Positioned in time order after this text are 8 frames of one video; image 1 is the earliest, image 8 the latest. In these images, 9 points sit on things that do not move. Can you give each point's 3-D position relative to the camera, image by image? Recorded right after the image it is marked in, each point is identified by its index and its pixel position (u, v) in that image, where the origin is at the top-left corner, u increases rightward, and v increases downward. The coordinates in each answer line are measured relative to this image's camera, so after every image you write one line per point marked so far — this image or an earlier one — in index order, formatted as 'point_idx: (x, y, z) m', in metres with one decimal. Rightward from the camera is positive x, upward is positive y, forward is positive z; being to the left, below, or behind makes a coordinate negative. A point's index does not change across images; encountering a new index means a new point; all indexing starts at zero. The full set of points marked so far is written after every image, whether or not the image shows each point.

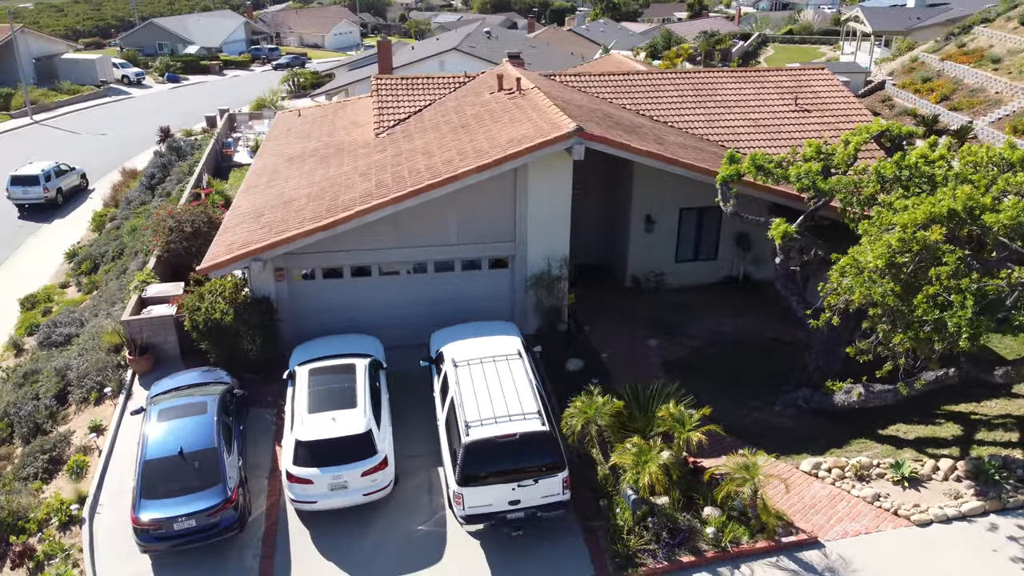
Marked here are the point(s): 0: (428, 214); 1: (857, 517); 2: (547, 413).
0: (-1.4, +1.3, +13.7) m
1: (+4.3, -2.8, +10.1) m
2: (+0.4, -1.6, +10.6) m
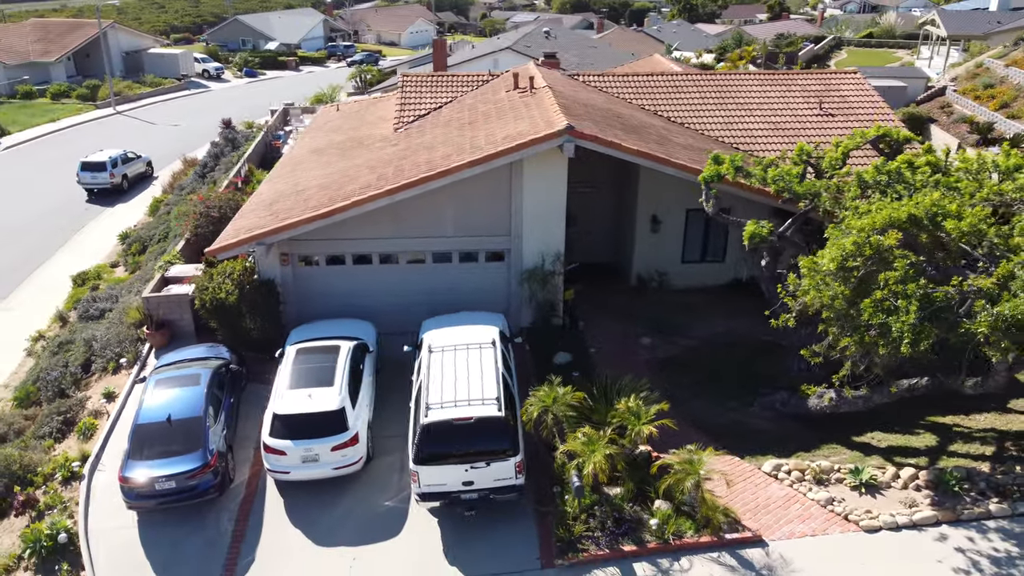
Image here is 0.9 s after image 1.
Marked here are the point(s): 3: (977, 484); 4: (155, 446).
0: (-1.5, +1.4, +14.3) m
1: (+3.7, -2.9, +10.1) m
2: (-0.1, -1.5, +11.0) m
3: (+5.8, -2.5, +10.2) m
4: (-5.0, -2.2, +11.3) m
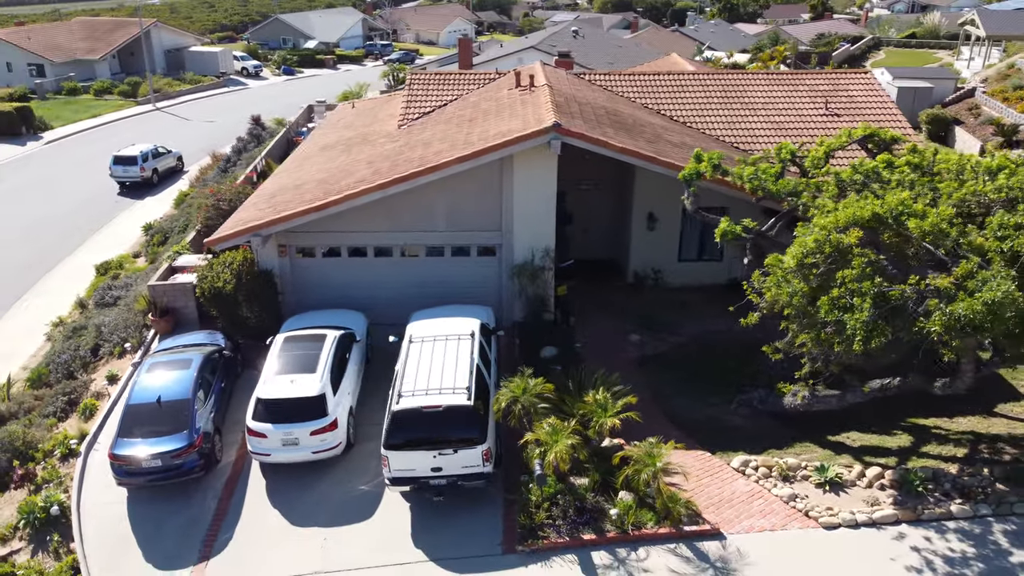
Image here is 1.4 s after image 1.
0: (-1.7, +1.6, +14.6) m
1: (+3.2, -2.8, +10.2) m
2: (-0.5, -1.4, +11.2) m
3: (+5.4, -2.5, +10.2) m
4: (-5.3, -2.0, +11.8) m
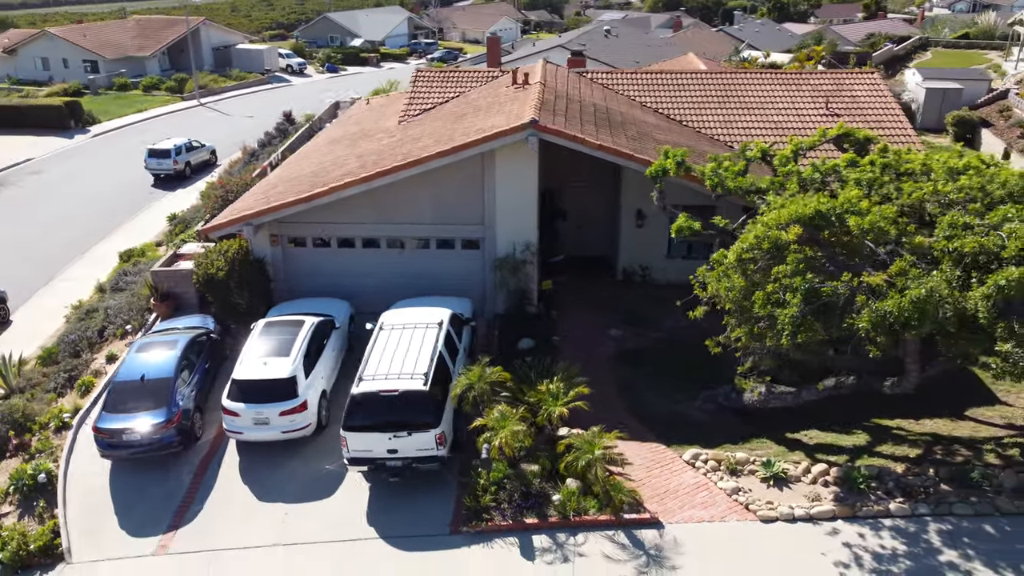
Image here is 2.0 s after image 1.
0: (-2.0, +1.7, +15.0) m
1: (+2.5, -2.8, +10.4) m
2: (-1.1, -1.2, +11.6) m
3: (+4.7, -2.5, +10.2) m
4: (-5.9, -1.7, +12.5) m
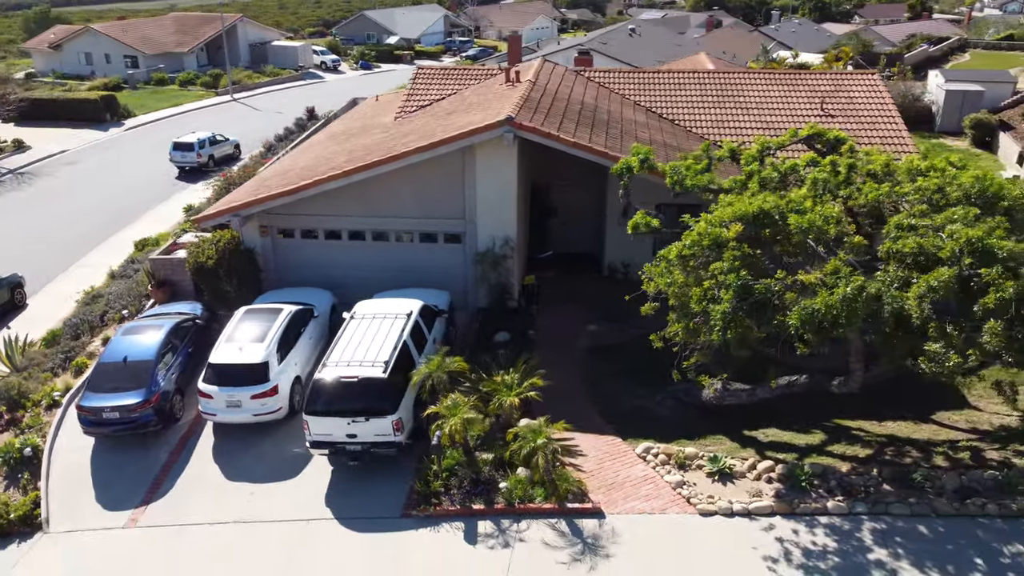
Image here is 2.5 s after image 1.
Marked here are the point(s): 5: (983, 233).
0: (-2.4, +1.9, +15.4) m
1: (+1.8, -2.7, +10.5) m
2: (-1.7, -1.1, +12.0) m
3: (+4.0, -2.5, +10.3) m
4: (-6.5, -1.5, +13.1) m
5: (+5.3, +0.6, +9.2) m
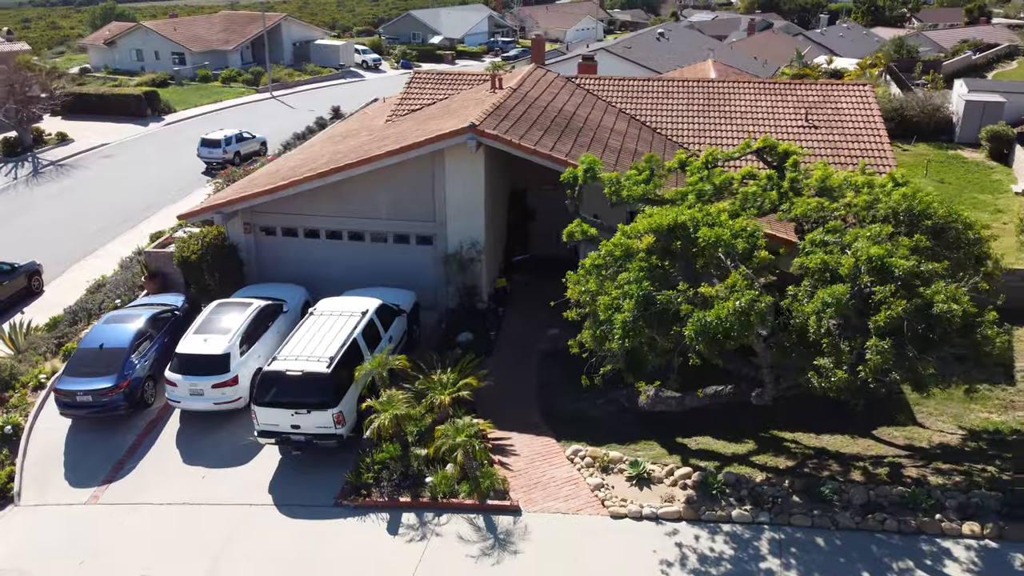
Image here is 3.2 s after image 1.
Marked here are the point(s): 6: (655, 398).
0: (-2.9, +1.9, +16.0) m
1: (+0.8, -2.8, +10.9) m
2: (-2.6, -1.1, +12.5) m
3: (+2.9, -2.6, +10.5) m
4: (-7.3, -1.3, +13.9) m
5: (+4.3, +0.4, +9.3) m
6: (+2.2, -1.7, +12.7) m
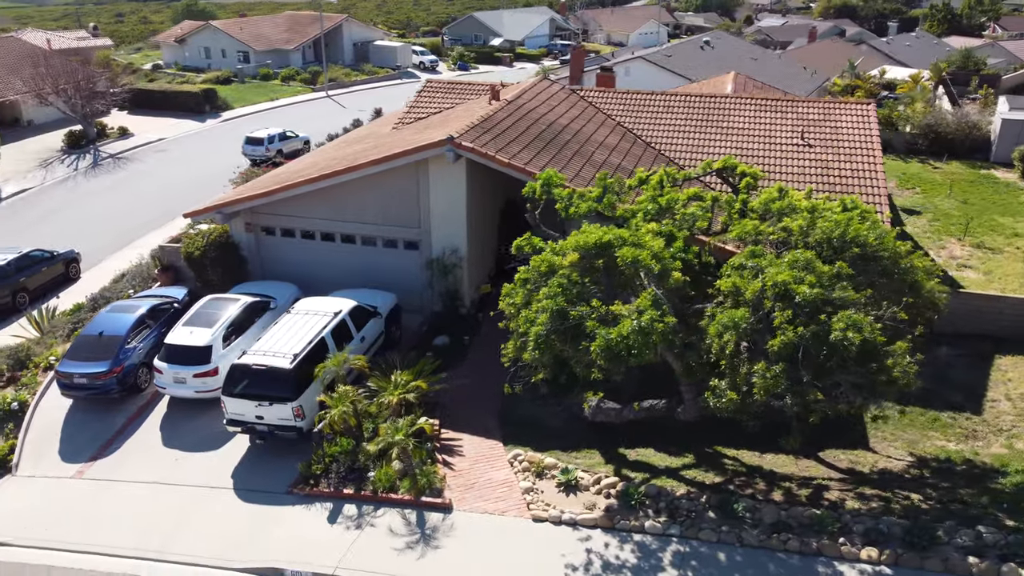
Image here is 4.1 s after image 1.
0: (-3.3, +1.9, +16.8) m
1: (-0.2, -3.0, +11.4) m
2: (-3.3, -1.1, +13.3) m
3: (+1.9, -2.9, +10.8) m
4: (-7.9, -1.2, +15.1) m
5: (+3.3, +0.1, +9.5) m
6: (+1.4, -1.9, +13.1) m
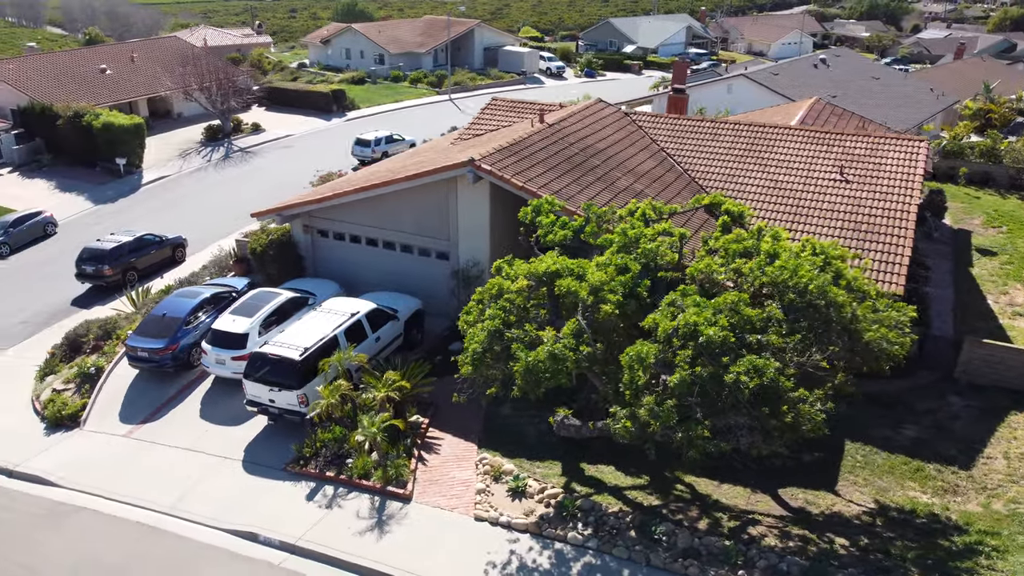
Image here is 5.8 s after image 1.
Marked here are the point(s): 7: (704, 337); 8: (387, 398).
0: (-2.7, +1.9, +18.3) m
1: (-0.9, -3.2, +12.5) m
2: (-3.5, -1.2, +14.9) m
3: (+1.1, -3.3, +11.6) m
4: (-7.7, -0.9, +17.4) m
5: (+2.5, -0.4, +10.1) m
6: (+1.0, -2.3, +13.9) m
7: (+2.3, -0.6, +9.7) m
8: (-2.1, -1.9, +13.8) m
